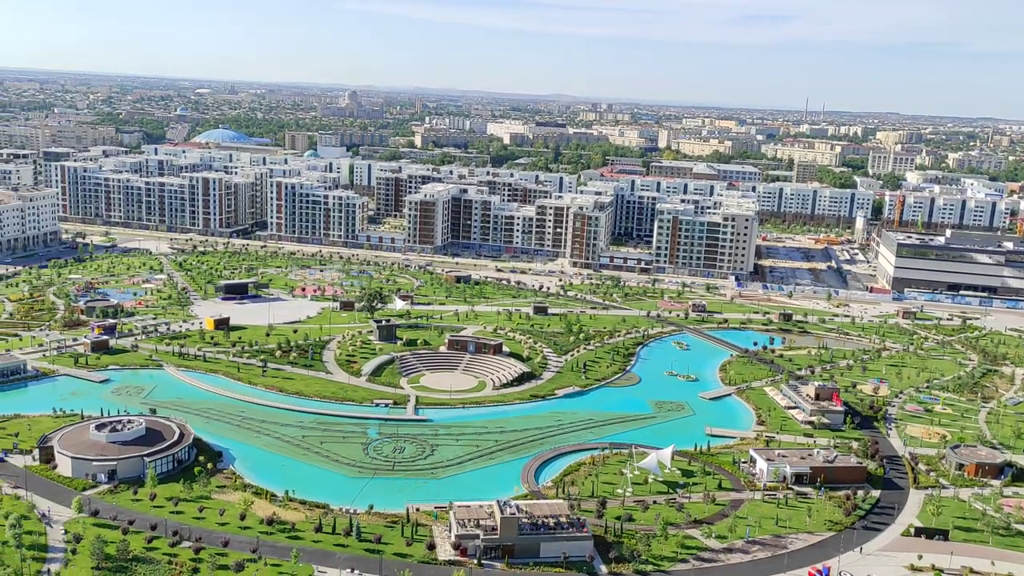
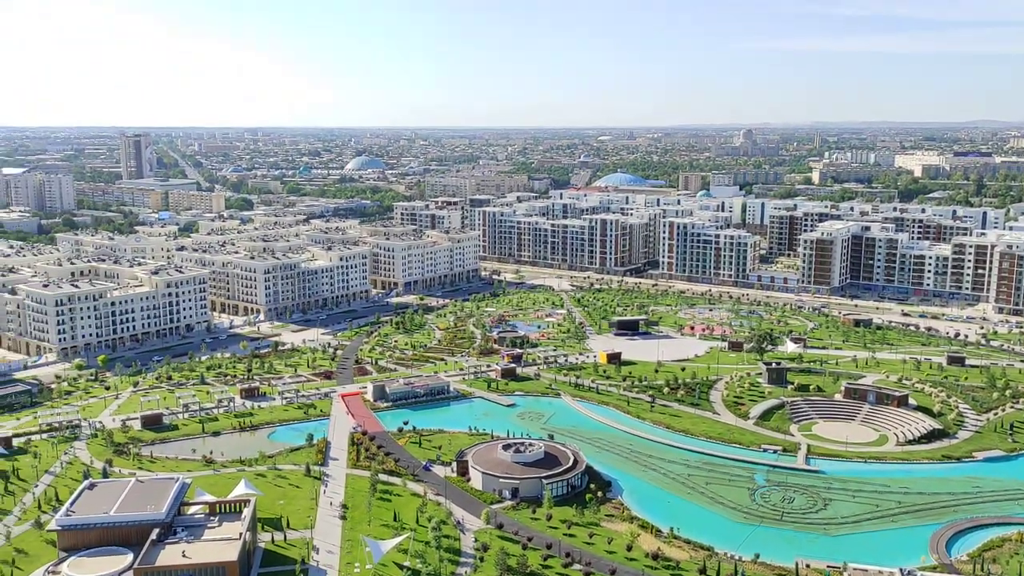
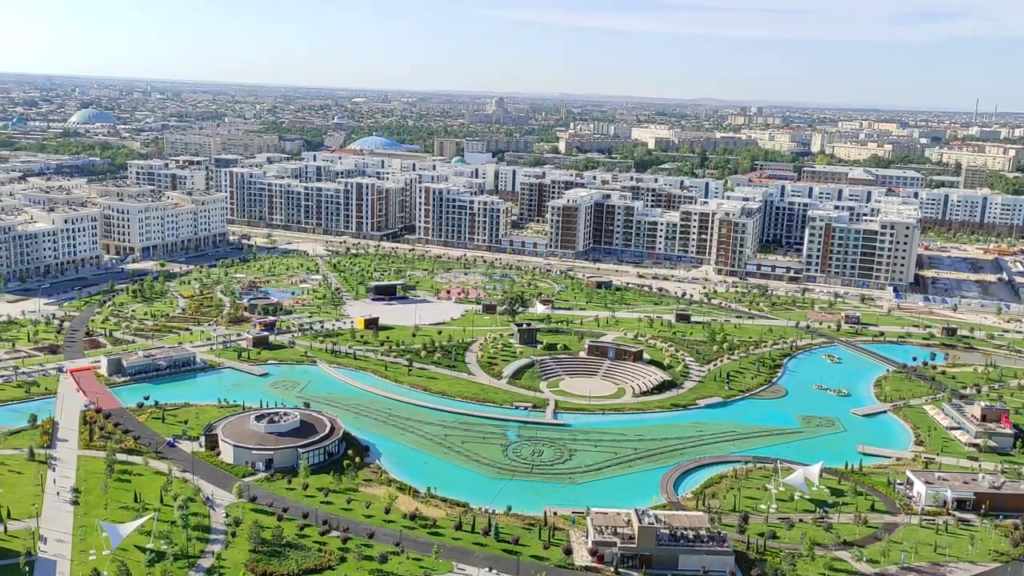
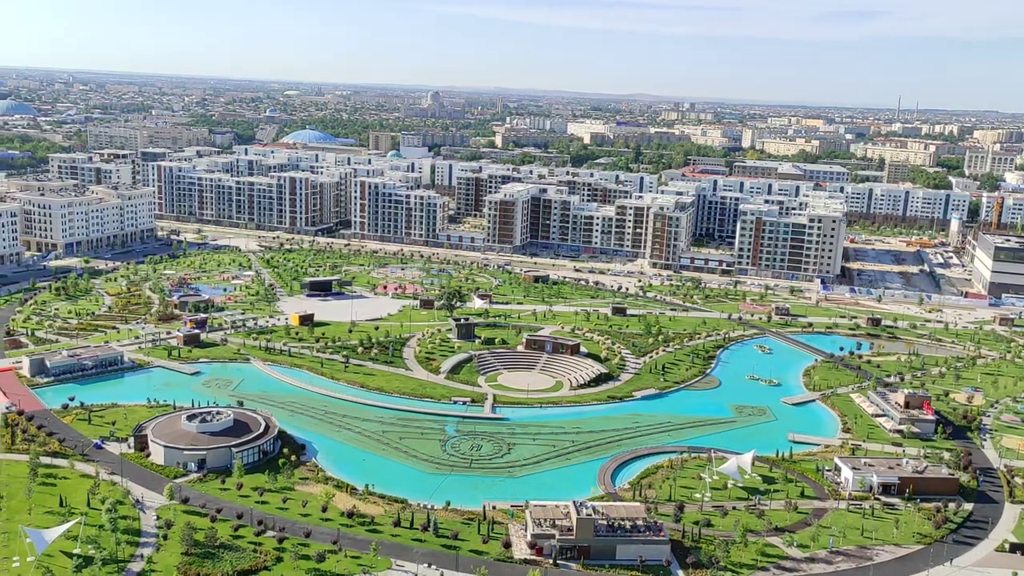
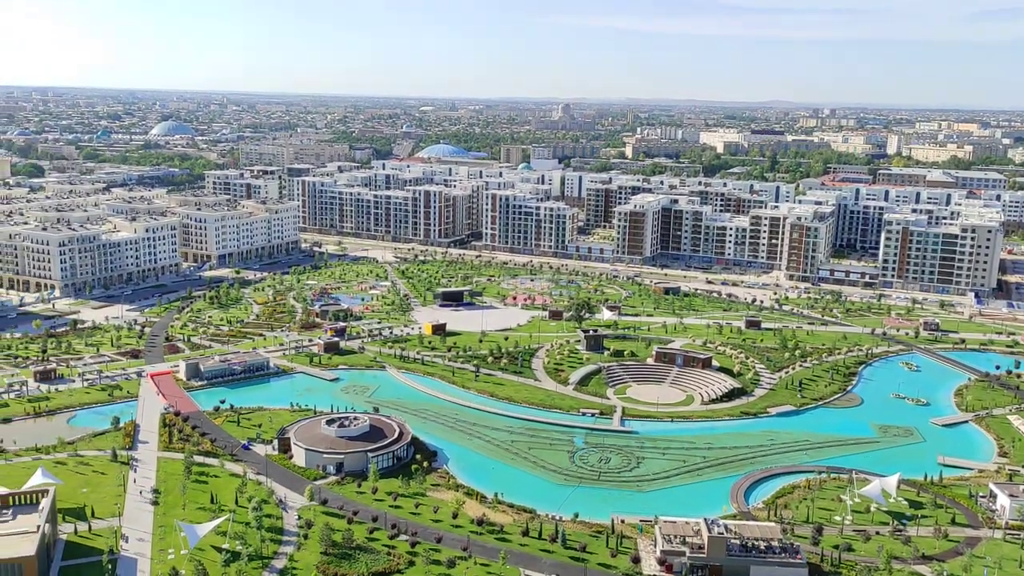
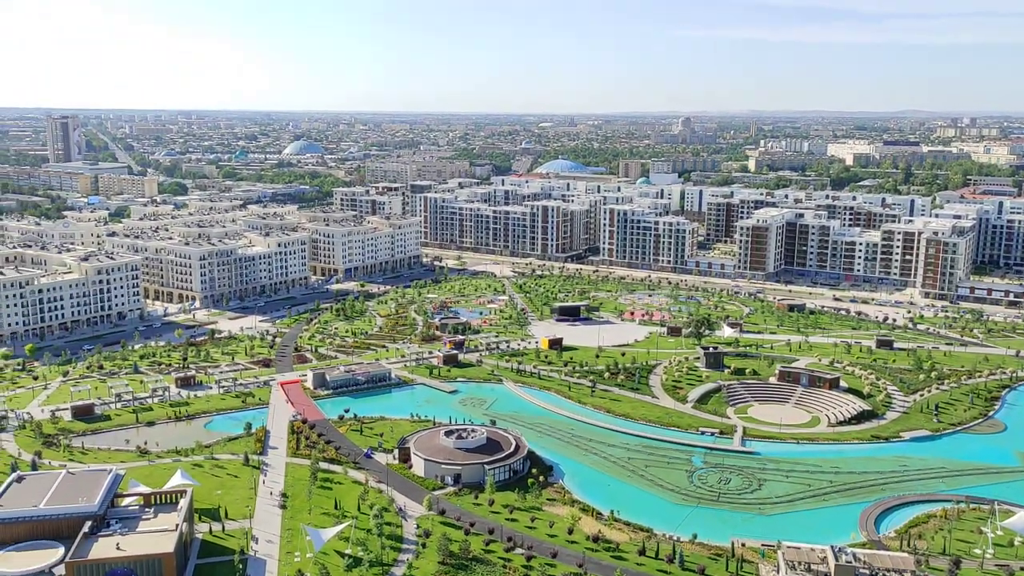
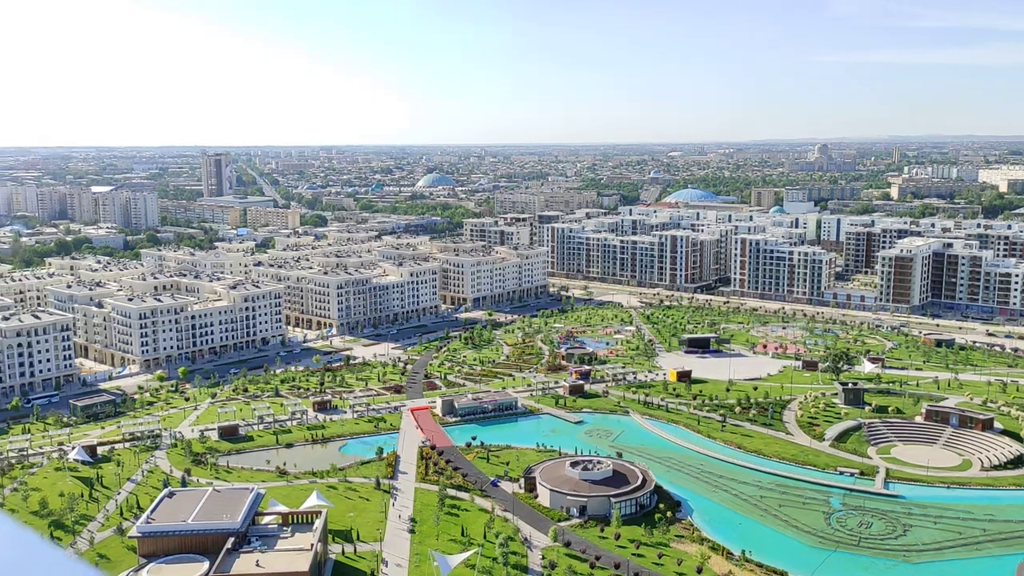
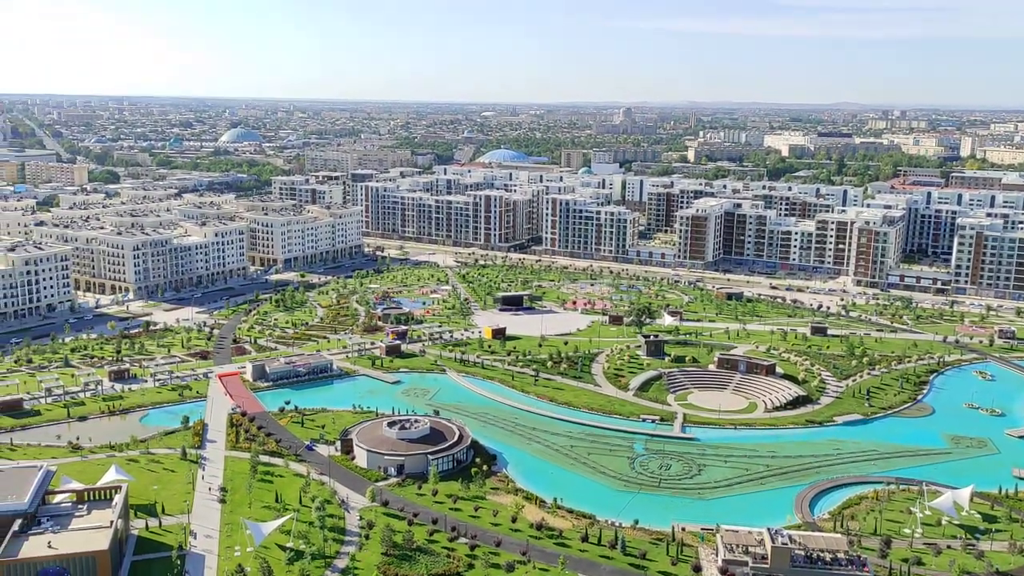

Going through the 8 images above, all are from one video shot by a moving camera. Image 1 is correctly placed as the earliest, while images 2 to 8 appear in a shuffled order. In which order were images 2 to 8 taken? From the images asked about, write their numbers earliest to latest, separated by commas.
4, 3, 5, 8, 6, 2, 7
